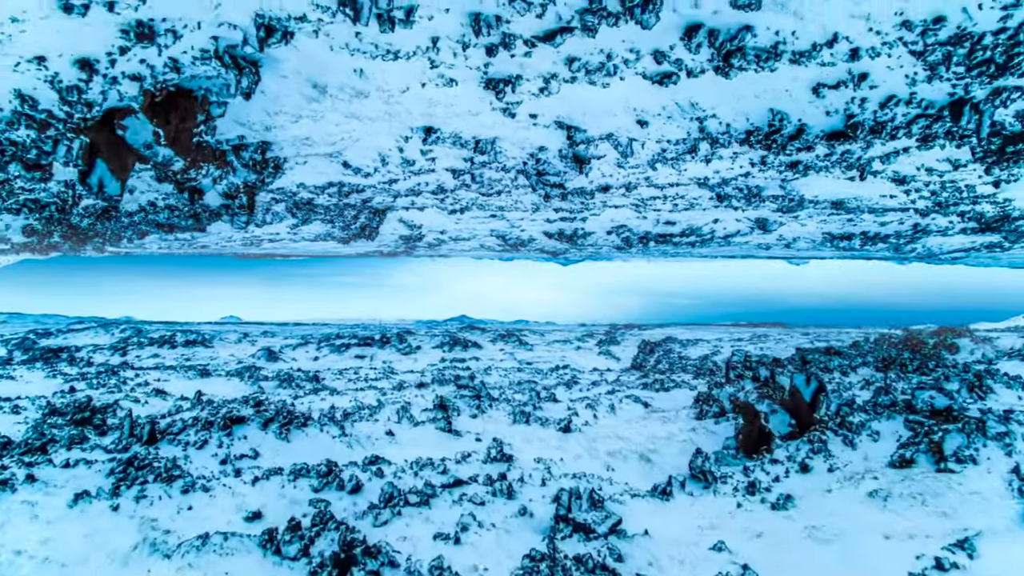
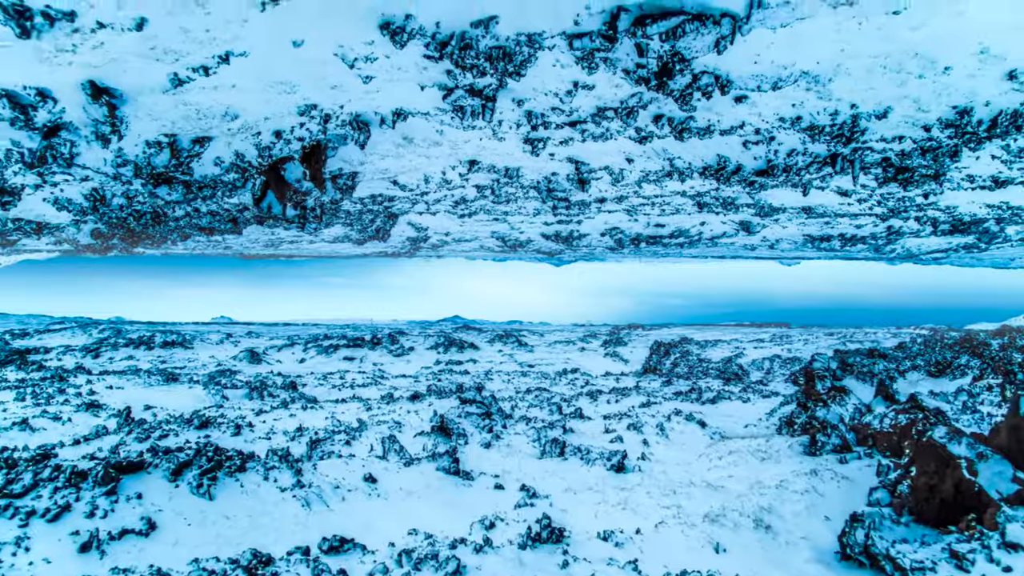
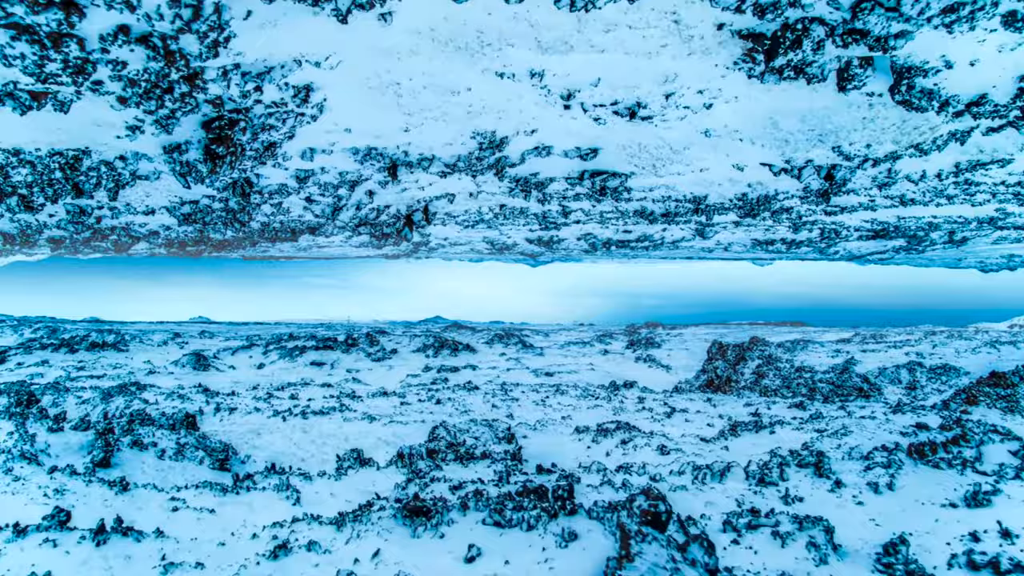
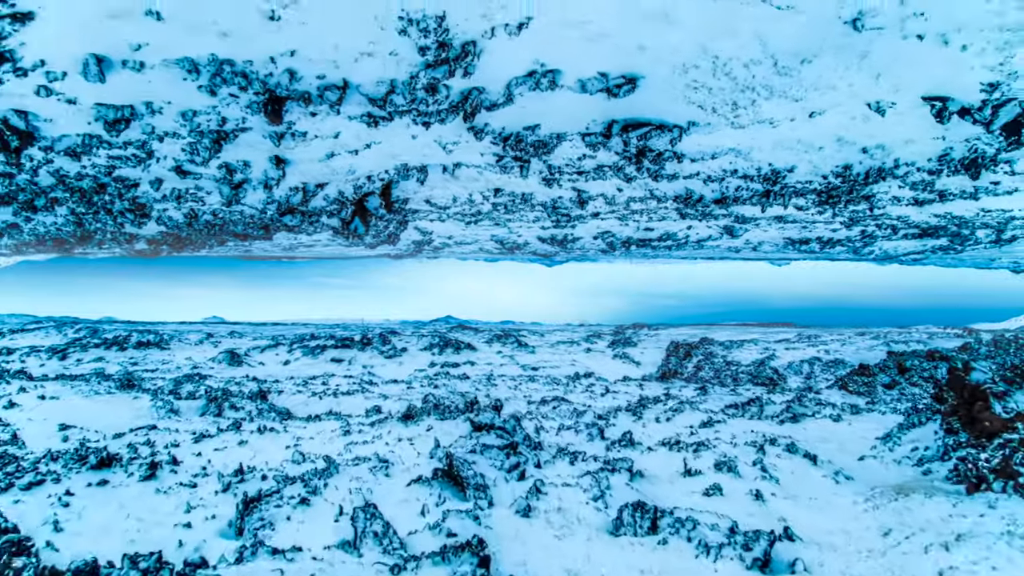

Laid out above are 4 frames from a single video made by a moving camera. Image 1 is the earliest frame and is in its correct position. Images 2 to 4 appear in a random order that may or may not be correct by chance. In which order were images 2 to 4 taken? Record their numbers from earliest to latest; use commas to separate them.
2, 4, 3
